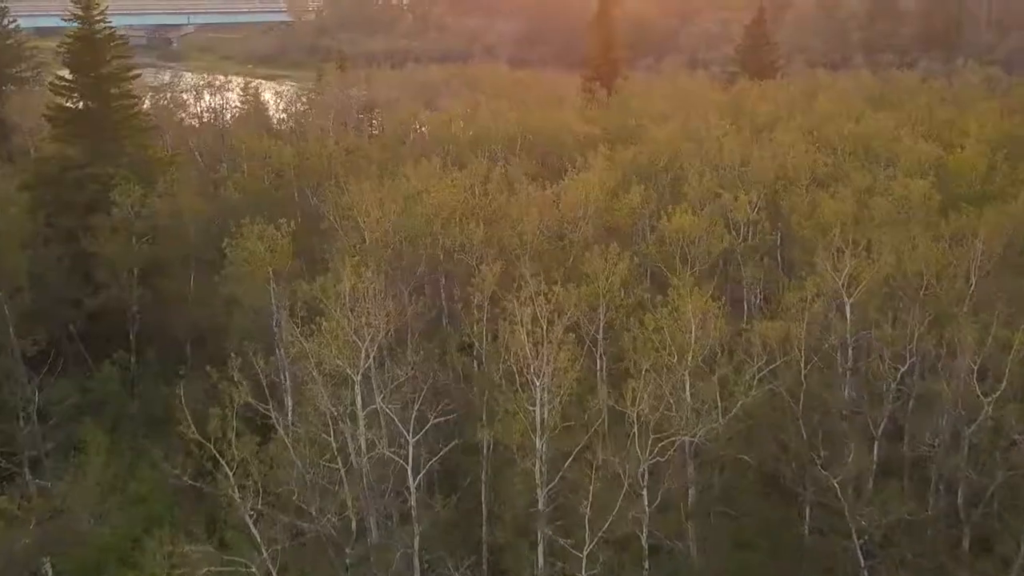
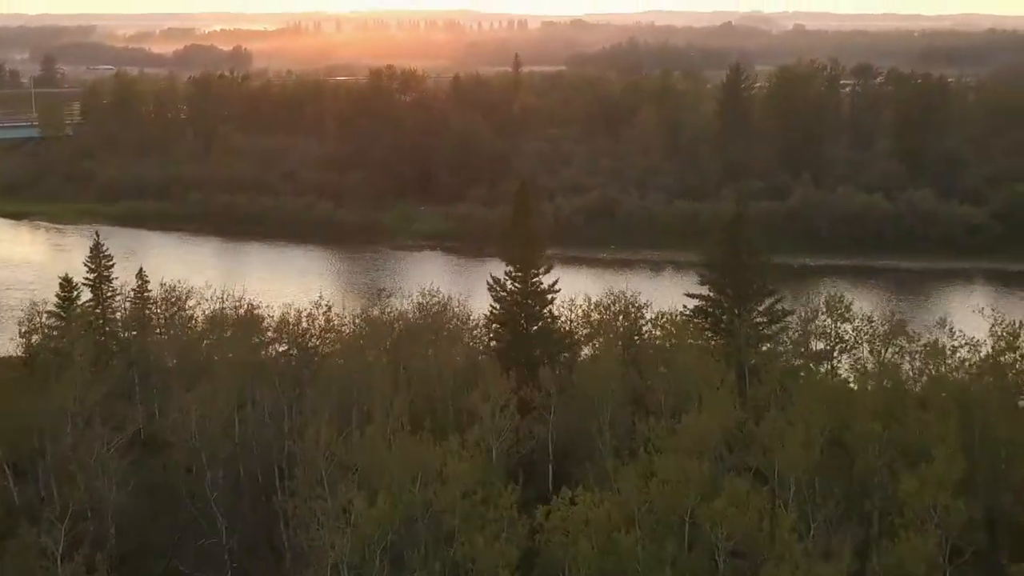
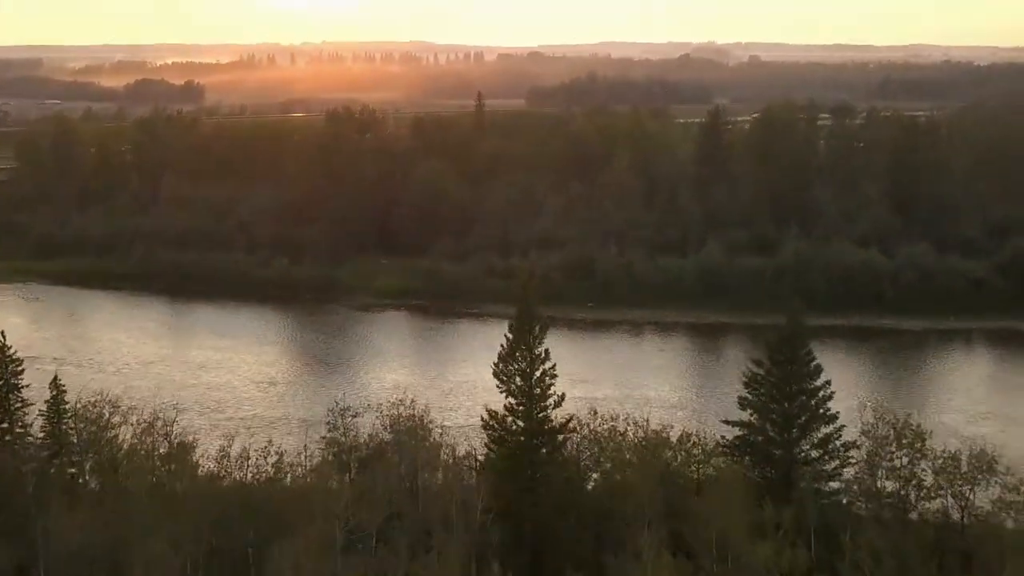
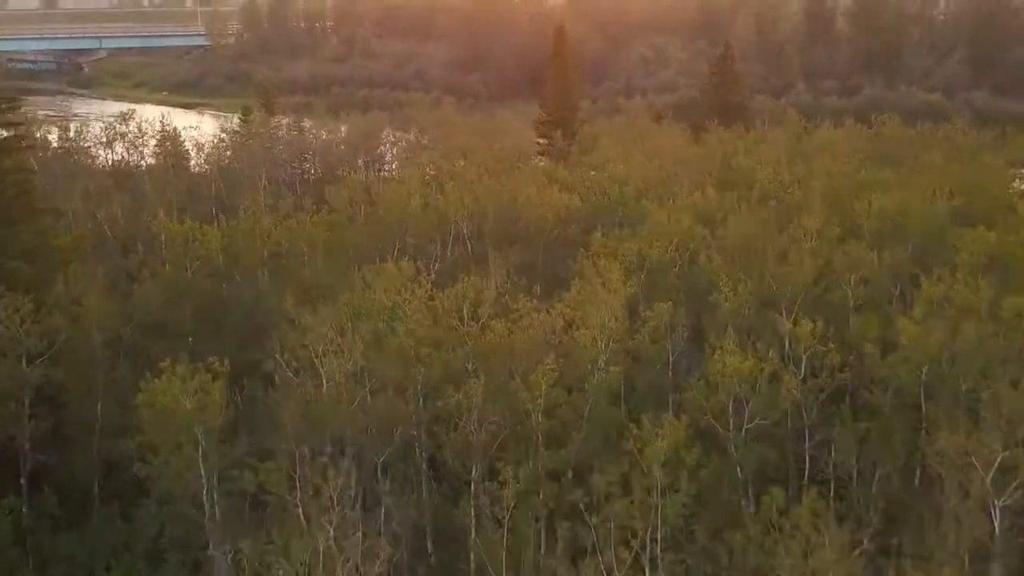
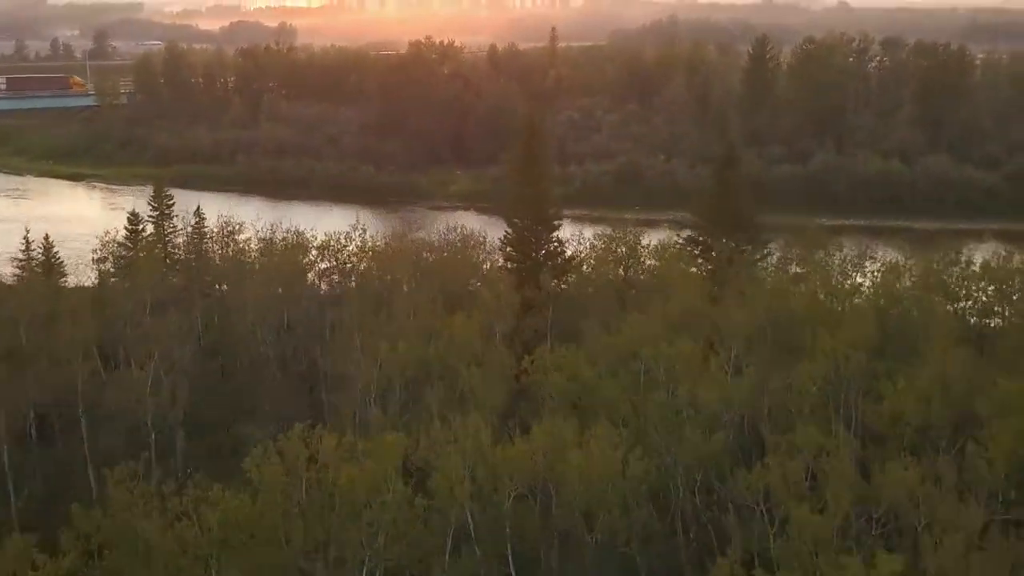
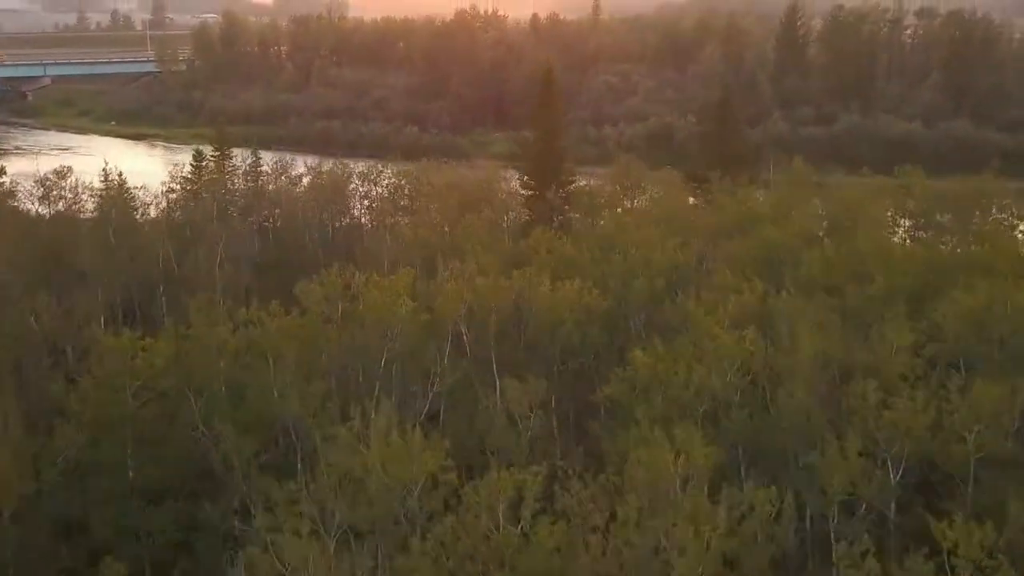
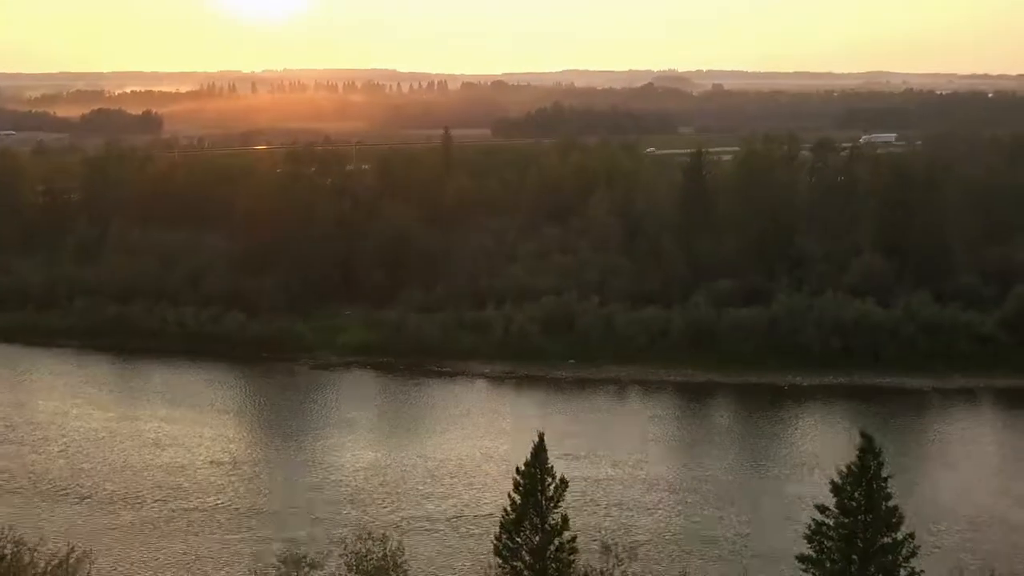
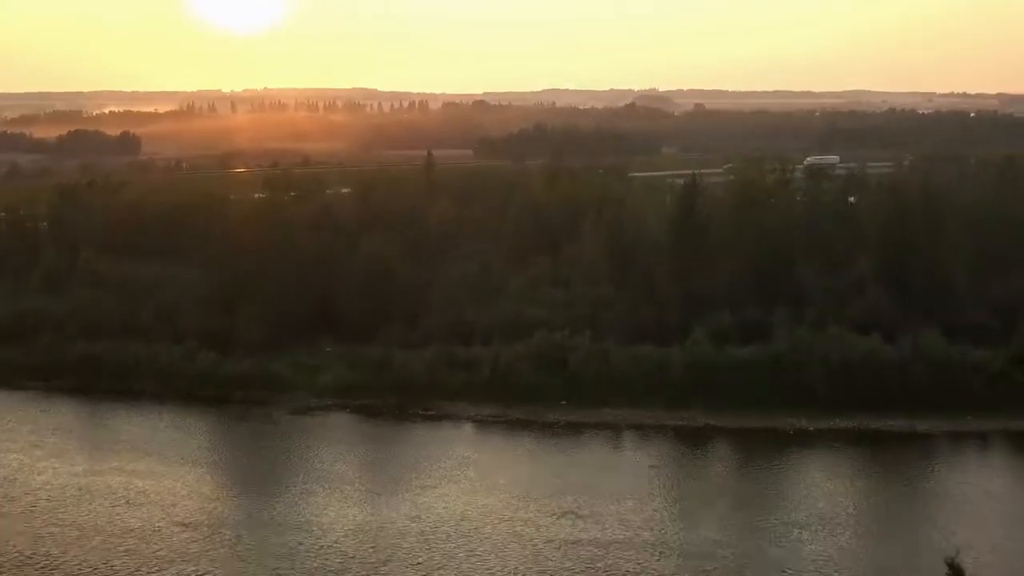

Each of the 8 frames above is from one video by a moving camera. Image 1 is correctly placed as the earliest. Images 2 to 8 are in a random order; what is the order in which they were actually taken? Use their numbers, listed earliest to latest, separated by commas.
4, 6, 5, 2, 3, 7, 8
